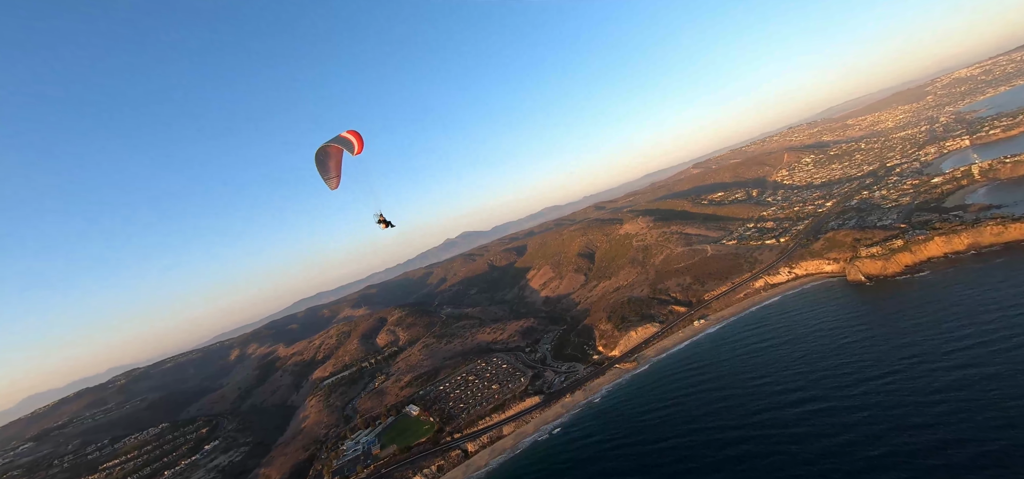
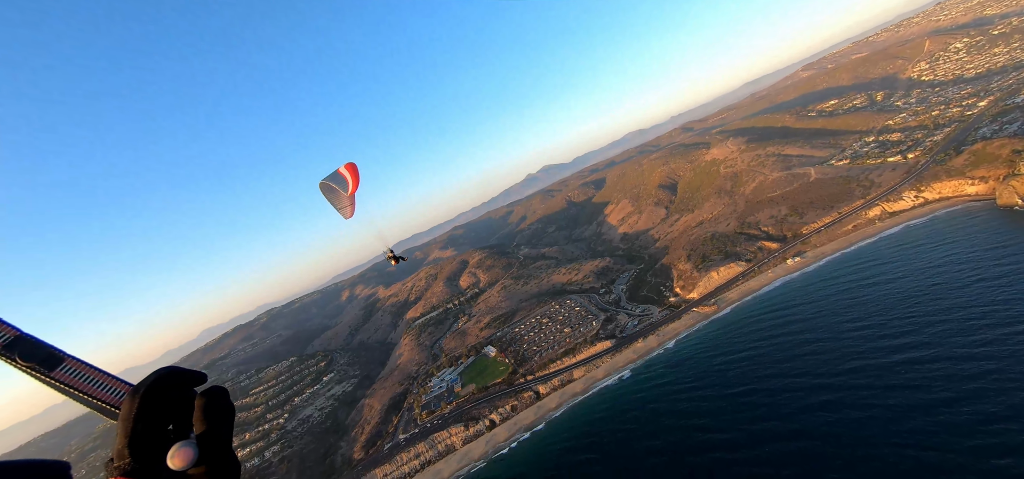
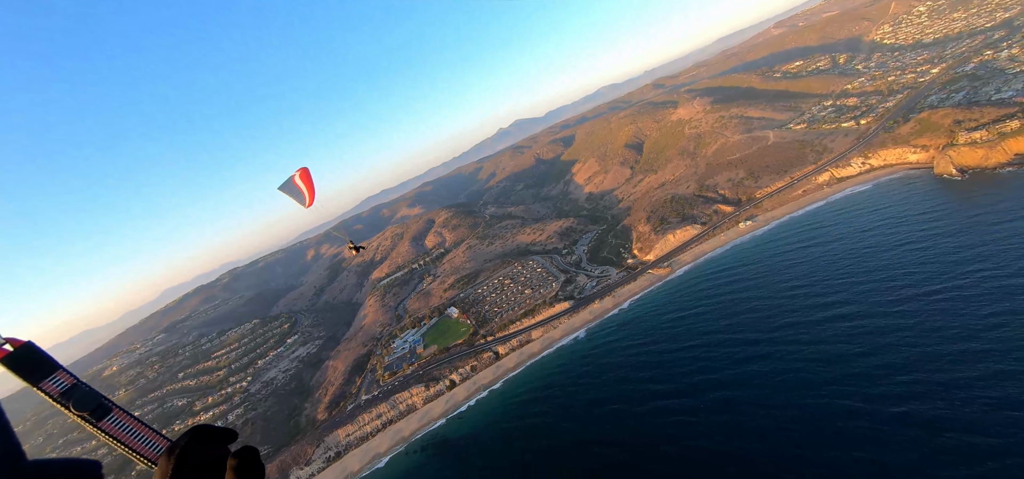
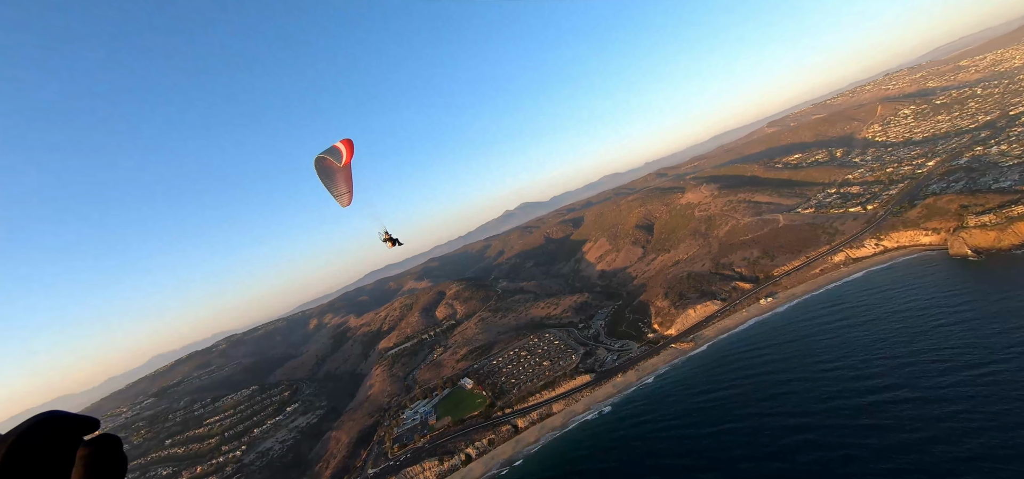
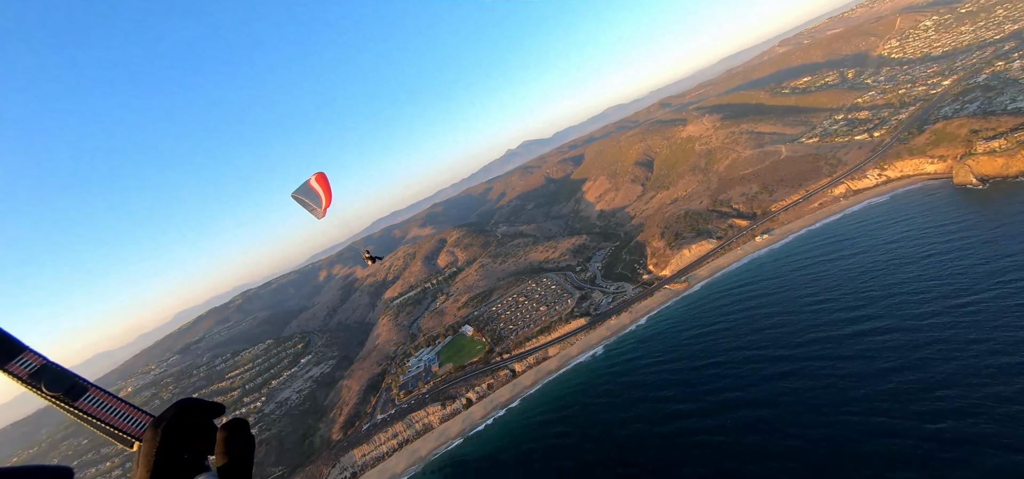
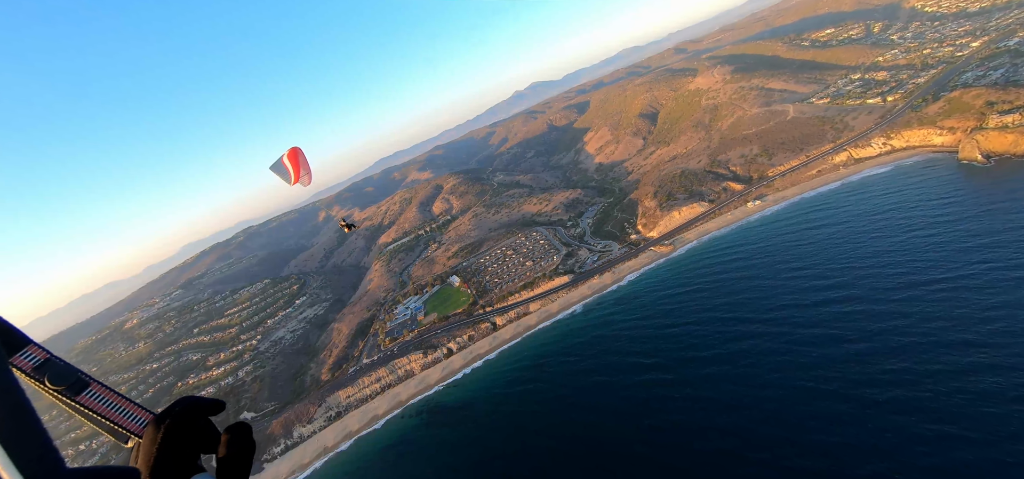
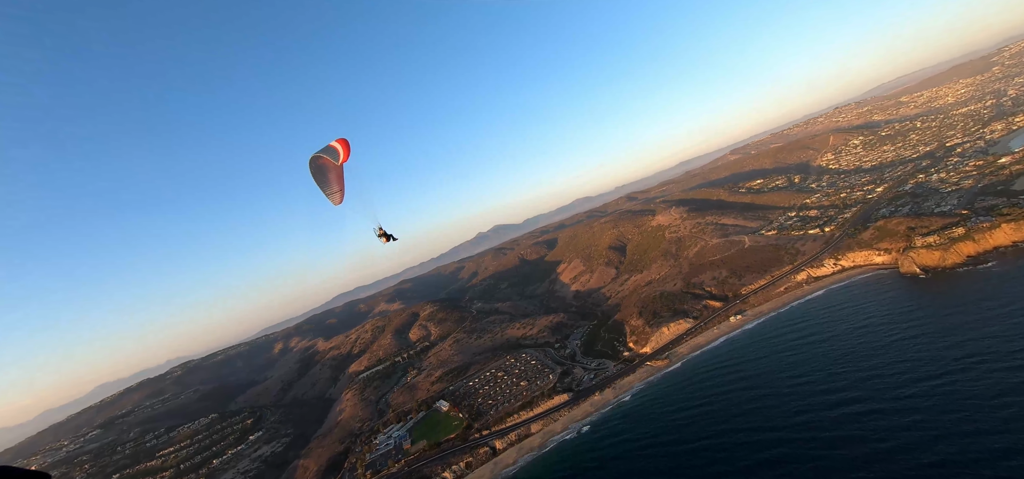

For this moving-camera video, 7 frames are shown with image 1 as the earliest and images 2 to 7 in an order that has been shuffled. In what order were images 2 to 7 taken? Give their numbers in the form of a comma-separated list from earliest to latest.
7, 4, 2, 5, 3, 6
